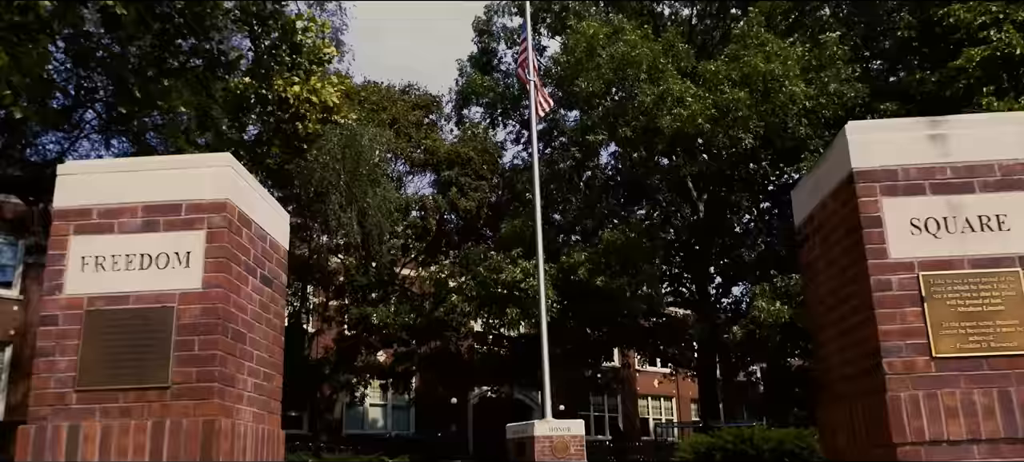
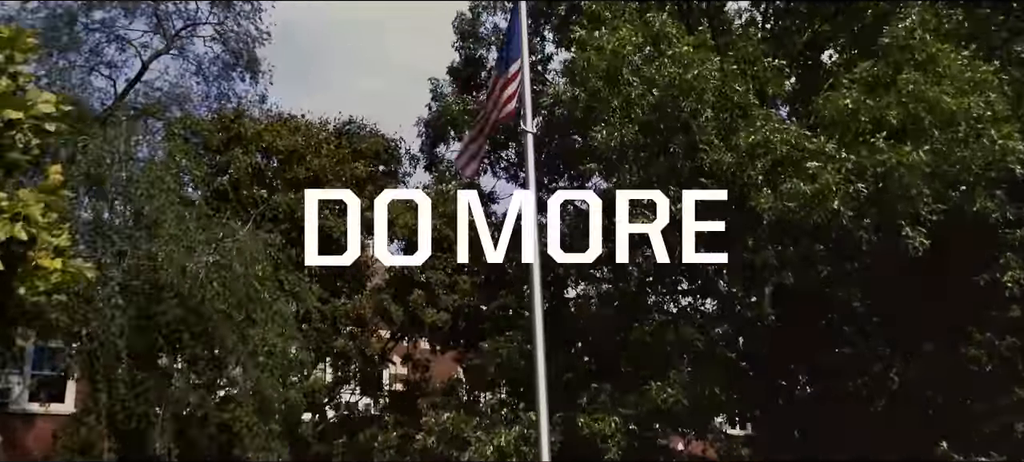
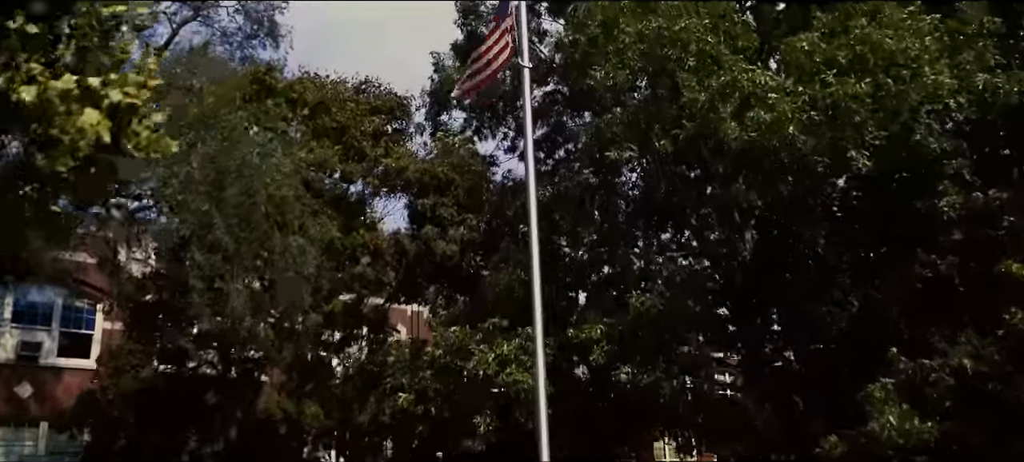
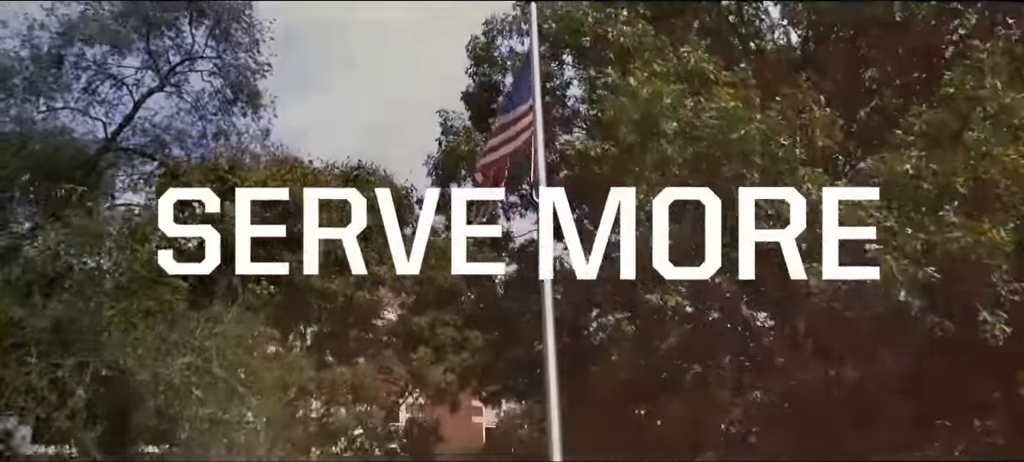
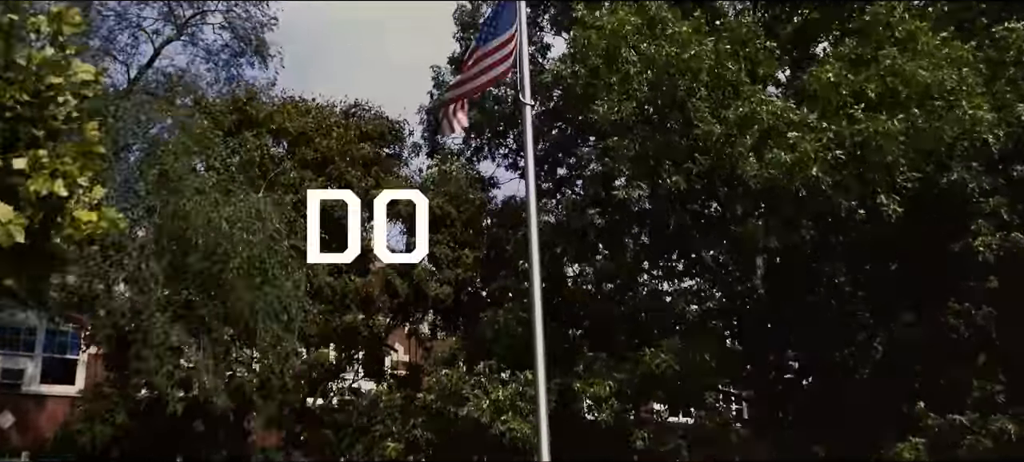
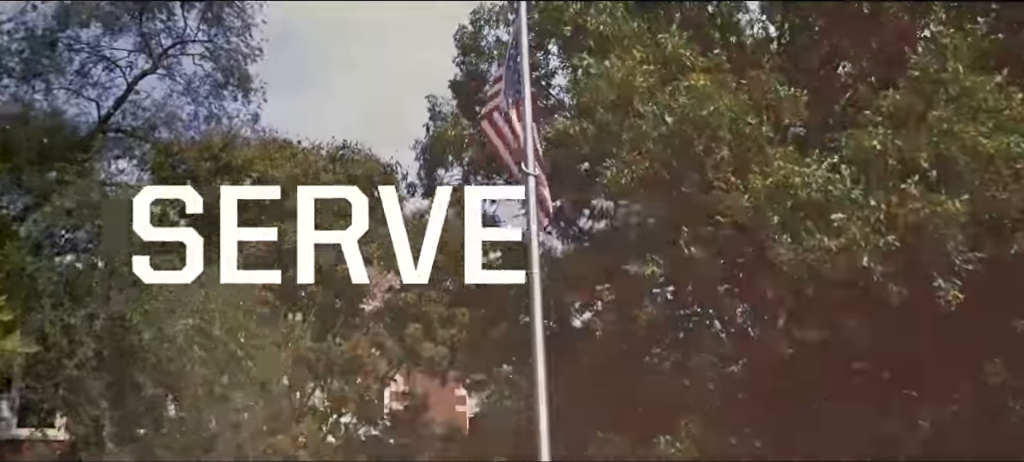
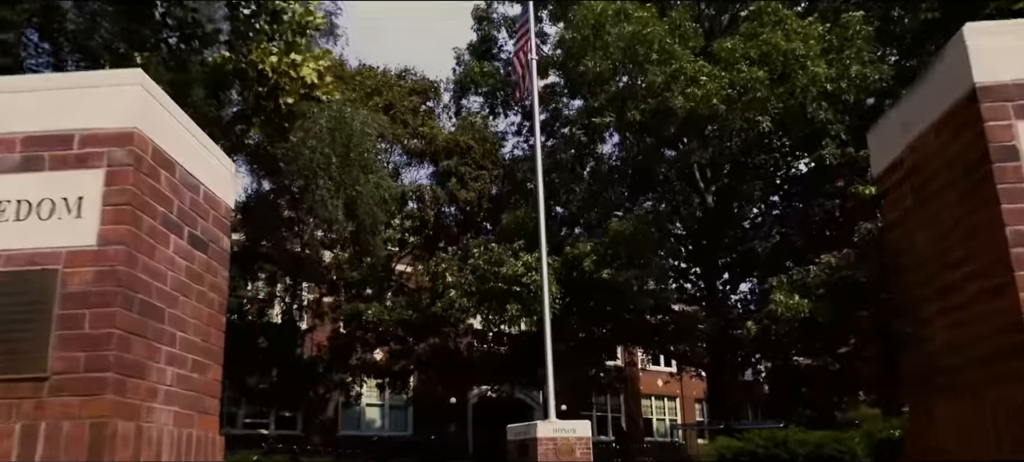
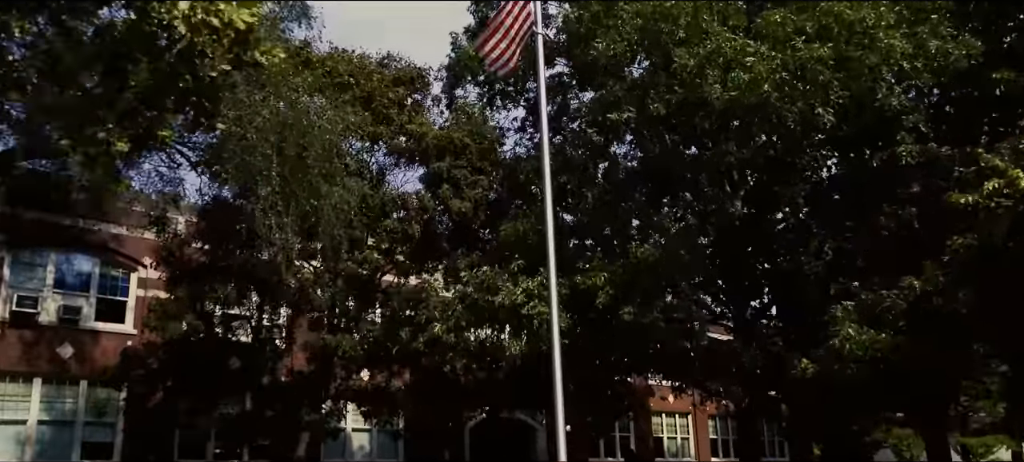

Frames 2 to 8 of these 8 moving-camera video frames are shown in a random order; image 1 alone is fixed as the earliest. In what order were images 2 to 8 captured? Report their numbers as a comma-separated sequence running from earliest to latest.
7, 8, 3, 5, 2, 6, 4
